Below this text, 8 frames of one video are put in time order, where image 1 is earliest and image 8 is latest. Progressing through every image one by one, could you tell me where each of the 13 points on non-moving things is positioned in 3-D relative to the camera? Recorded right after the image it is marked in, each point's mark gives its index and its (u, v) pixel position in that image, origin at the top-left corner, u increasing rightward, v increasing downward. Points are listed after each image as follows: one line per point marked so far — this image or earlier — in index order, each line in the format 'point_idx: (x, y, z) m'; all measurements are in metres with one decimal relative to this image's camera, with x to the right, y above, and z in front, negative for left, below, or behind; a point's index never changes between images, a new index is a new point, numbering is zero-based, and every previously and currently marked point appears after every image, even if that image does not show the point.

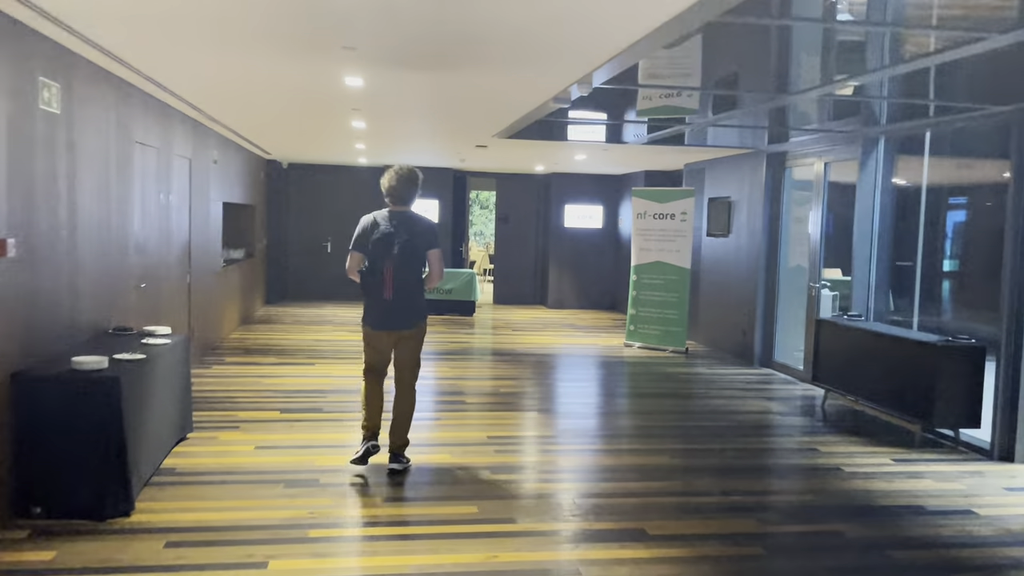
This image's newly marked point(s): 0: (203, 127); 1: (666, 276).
0: (-2.6, +1.4, +7.4) m
1: (+1.6, +0.1, +9.0) m
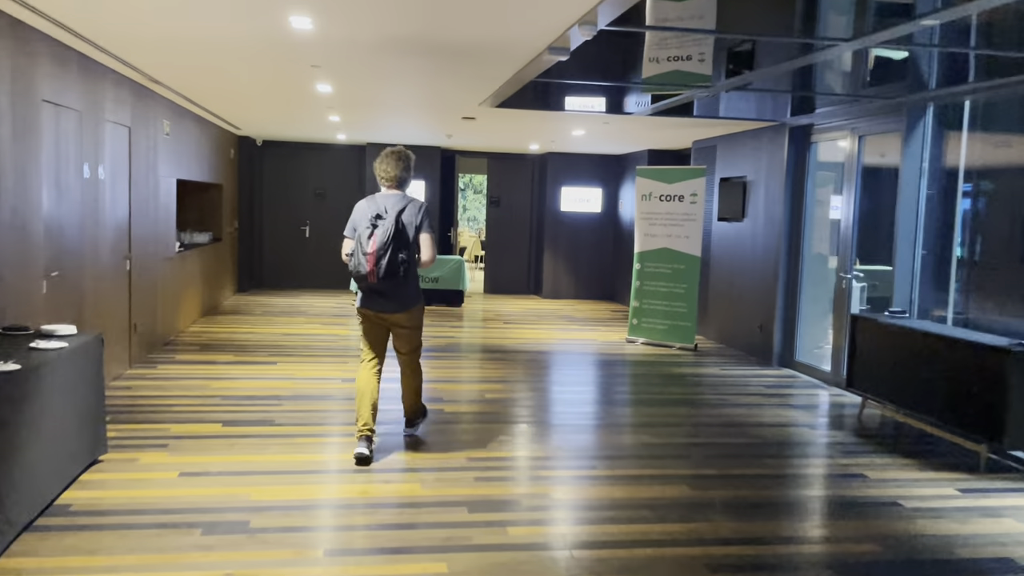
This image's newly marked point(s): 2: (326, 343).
0: (-2.7, +1.5, +6.5) m
1: (+1.5, +0.2, +8.1) m
2: (-1.7, -0.5, +7.8) m
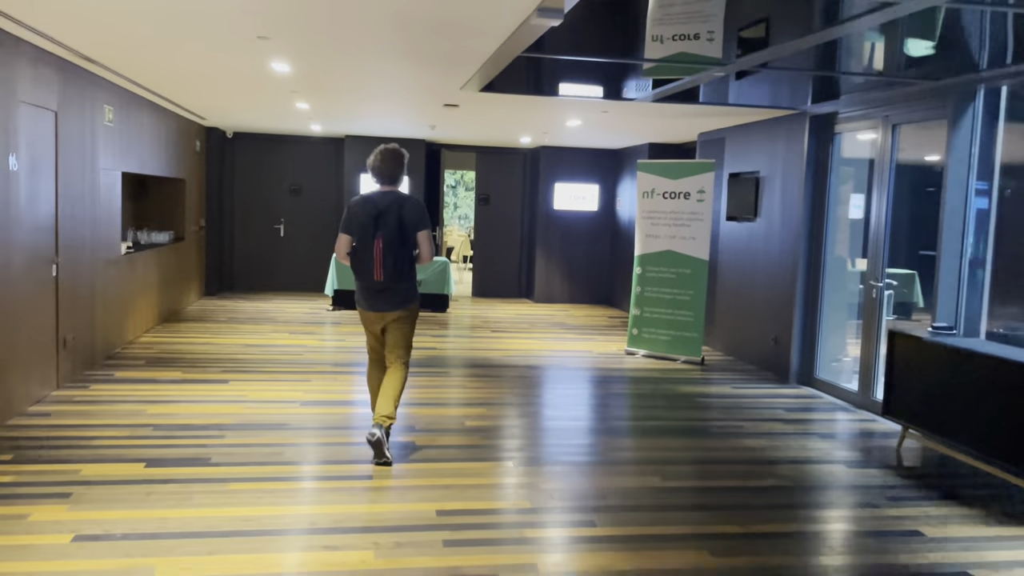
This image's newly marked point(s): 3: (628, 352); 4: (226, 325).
0: (-2.8, +1.4, +5.7) m
1: (+1.4, +0.2, +7.3) m
2: (-1.8, -0.5, +7.0) m
3: (+1.0, -0.6, +7.6) m
4: (-2.8, -0.4, +8.5) m
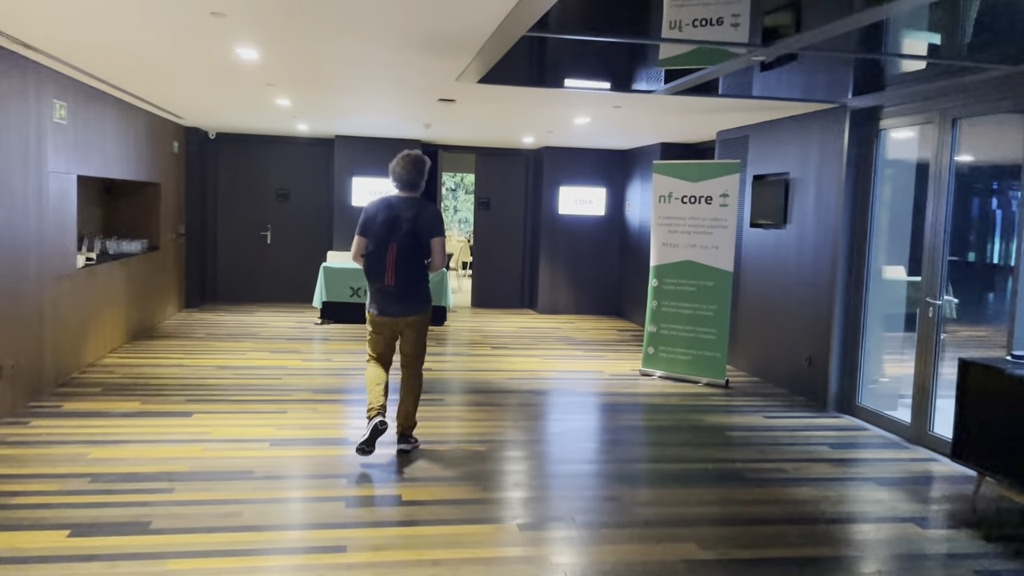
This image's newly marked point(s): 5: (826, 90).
0: (-2.8, +1.3, +4.9) m
1: (+1.4, +0.1, +6.6) m
2: (-1.7, -0.6, +6.3) m
3: (+1.0, -0.7, +6.9) m
4: (-2.8, -0.5, +7.8) m
5: (+2.0, +1.3, +5.6) m
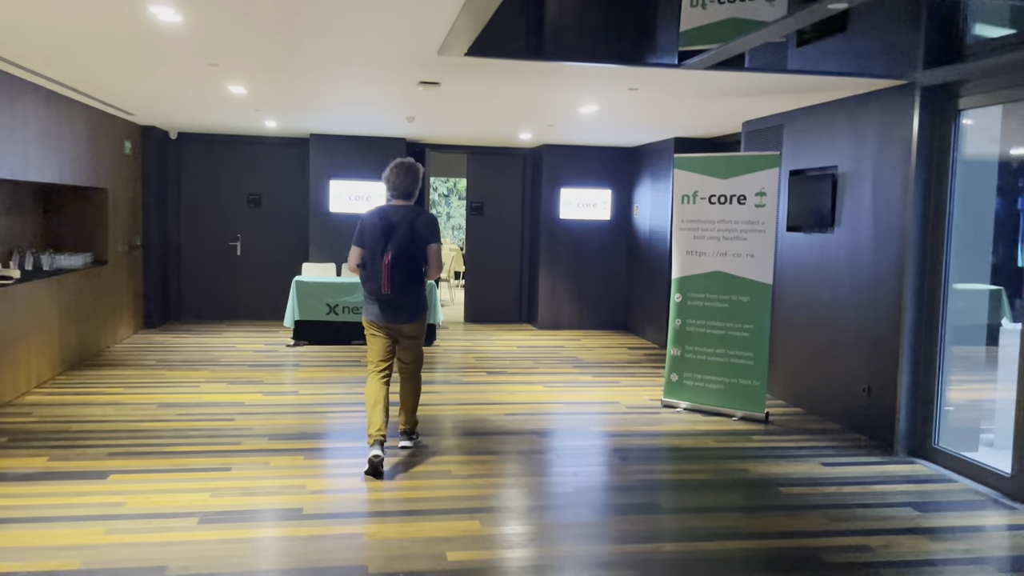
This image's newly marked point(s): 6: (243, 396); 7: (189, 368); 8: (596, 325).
0: (-2.8, +1.2, +3.9) m
1: (+1.4, -0.1, +5.5) m
2: (-1.7, -0.8, +5.2) m
3: (+1.0, -0.8, +5.8) m
4: (-2.8, -0.6, +6.7) m
5: (+2.0, +1.2, +4.6) m
6: (-1.8, -0.7, +5.8) m
7: (-2.5, -0.6, +6.8) m
8: (+0.9, -0.4, +9.7) m
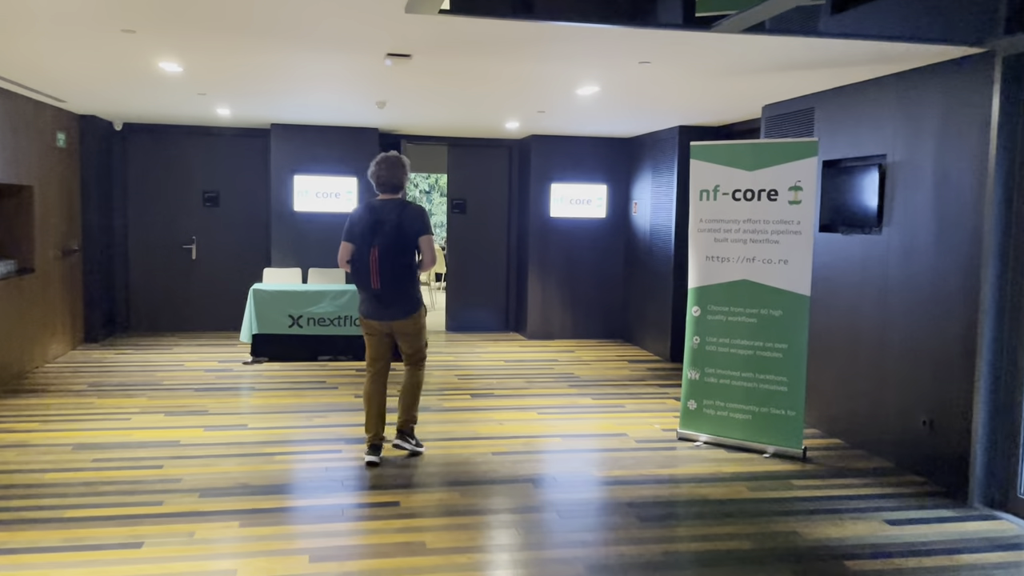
0: (-2.9, +1.1, +2.9) m
1: (+1.3, -0.1, +4.7) m
2: (-1.8, -0.9, +4.3) m
3: (+1.0, -0.9, +5.0) m
4: (-2.9, -0.7, +5.8) m
5: (+1.9, +1.1, +3.7) m
6: (-1.9, -0.8, +4.9) m
7: (-2.6, -0.7, +5.9) m
8: (+0.8, -0.5, +8.8) m
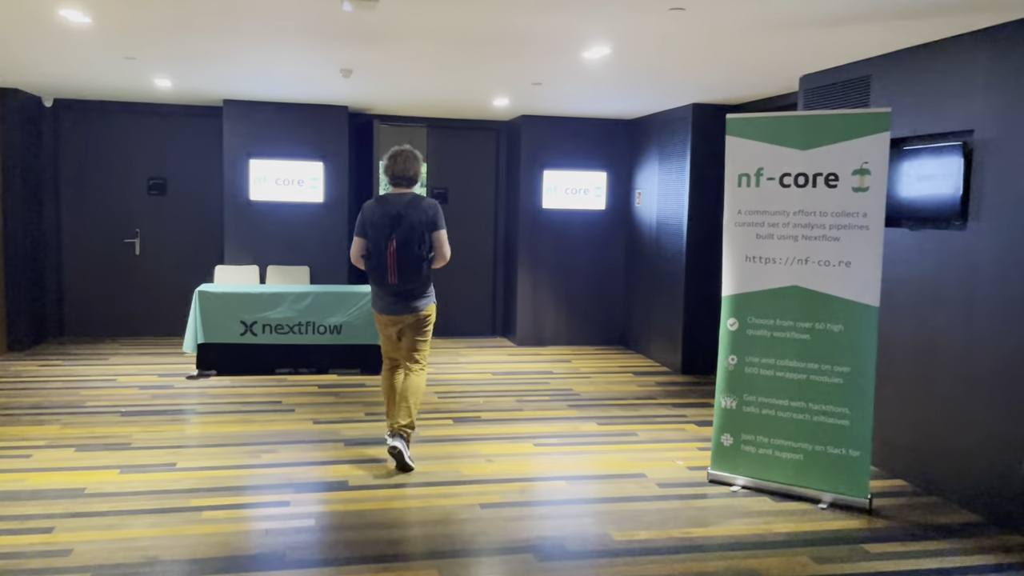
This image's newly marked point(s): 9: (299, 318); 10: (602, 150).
0: (-2.8, +1.0, +1.9) m
1: (+1.3, -0.2, +3.7) m
2: (-1.8, -0.9, +3.3) m
3: (+0.9, -0.9, +4.0) m
4: (-2.9, -0.7, +4.8) m
5: (+1.9, +1.1, +2.8) m
6: (-1.9, -0.8, +3.9) m
7: (-2.7, -0.7, +4.9) m
8: (+0.7, -0.5, +7.9) m
9: (-1.5, -0.2, +6.1) m
10: (+0.8, +1.2, +7.7) m
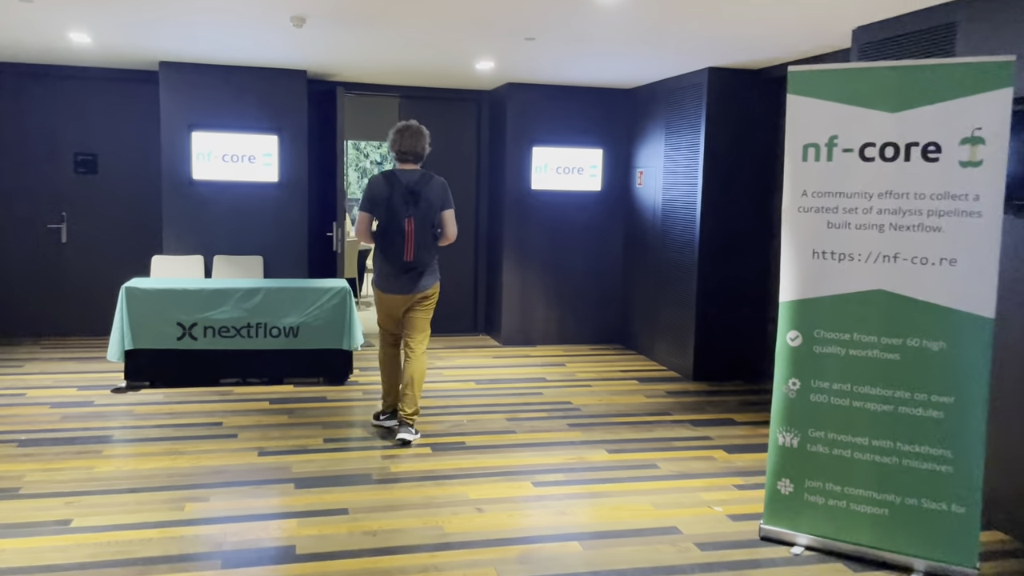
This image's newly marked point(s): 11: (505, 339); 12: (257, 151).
0: (-2.8, +0.9, +0.9) m
1: (+1.3, -0.2, +2.9) m
2: (-1.8, -0.9, +2.3) m
3: (+0.9, -0.9, +3.2) m
4: (-2.9, -0.7, +3.8) m
5: (+2.0, +1.0, +1.9) m
6: (-1.9, -0.9, +2.9) m
7: (-2.7, -0.7, +3.9) m
8: (+0.5, -0.4, +7.0) m
9: (-1.6, -0.2, +5.2) m
10: (+0.7, +1.3, +6.8) m
11: (-0.1, -0.4, +6.8) m
12: (-1.8, +1.0, +6.3) m
